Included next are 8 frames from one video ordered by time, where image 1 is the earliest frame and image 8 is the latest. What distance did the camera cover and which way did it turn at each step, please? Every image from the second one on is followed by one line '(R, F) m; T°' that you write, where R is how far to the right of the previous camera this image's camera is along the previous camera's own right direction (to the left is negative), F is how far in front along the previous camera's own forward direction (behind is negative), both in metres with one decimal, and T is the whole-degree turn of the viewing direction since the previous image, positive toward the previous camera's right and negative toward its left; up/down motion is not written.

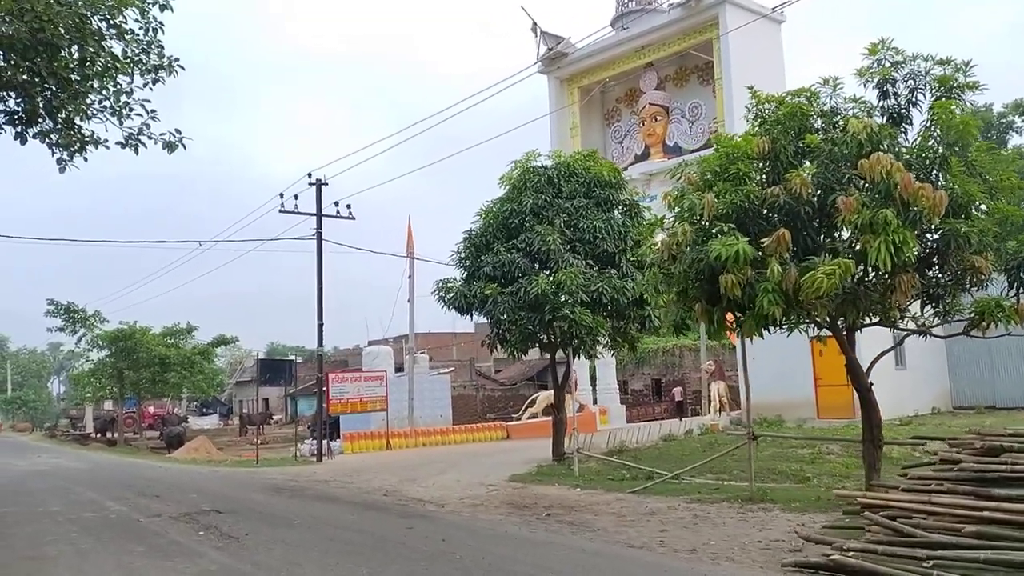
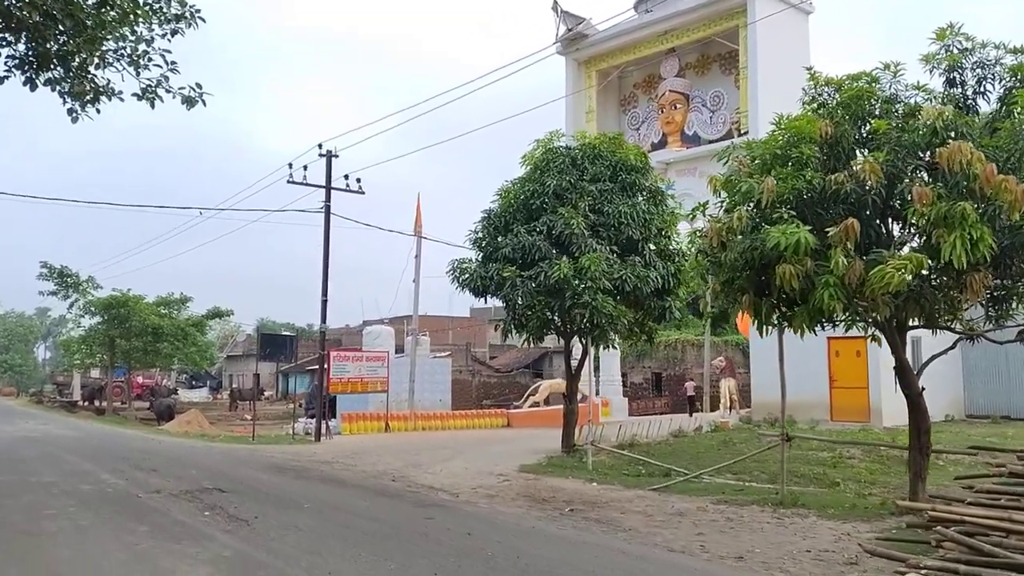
(-0.5, +0.6) m; +1°
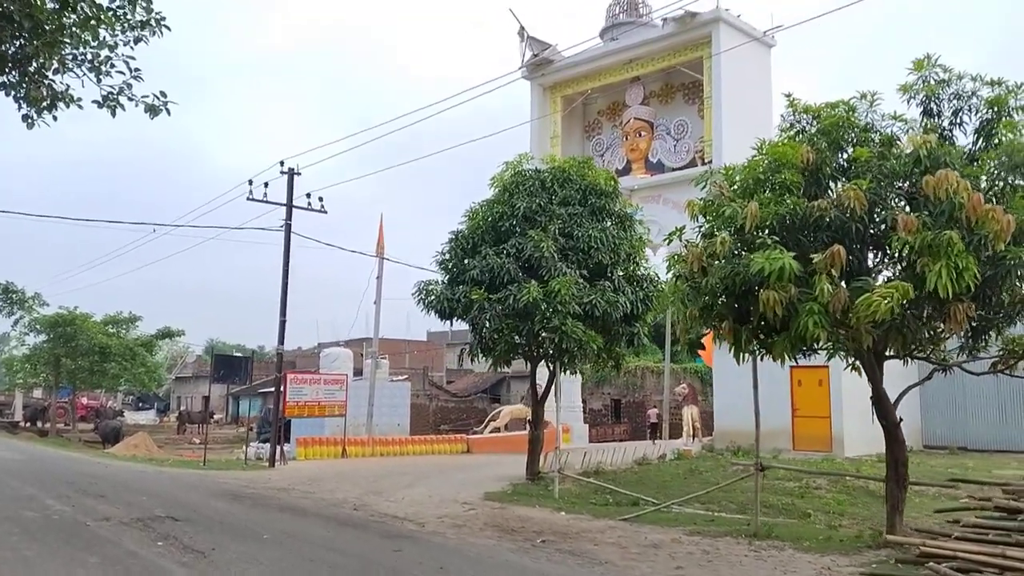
(-0.2, +0.3) m; +3°
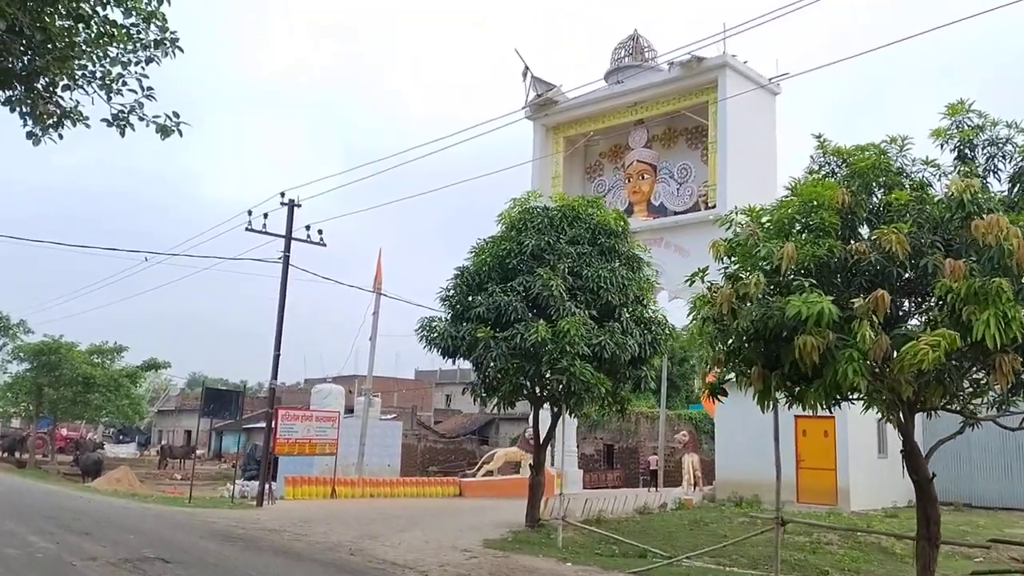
(-0.3, +0.4) m; +1°
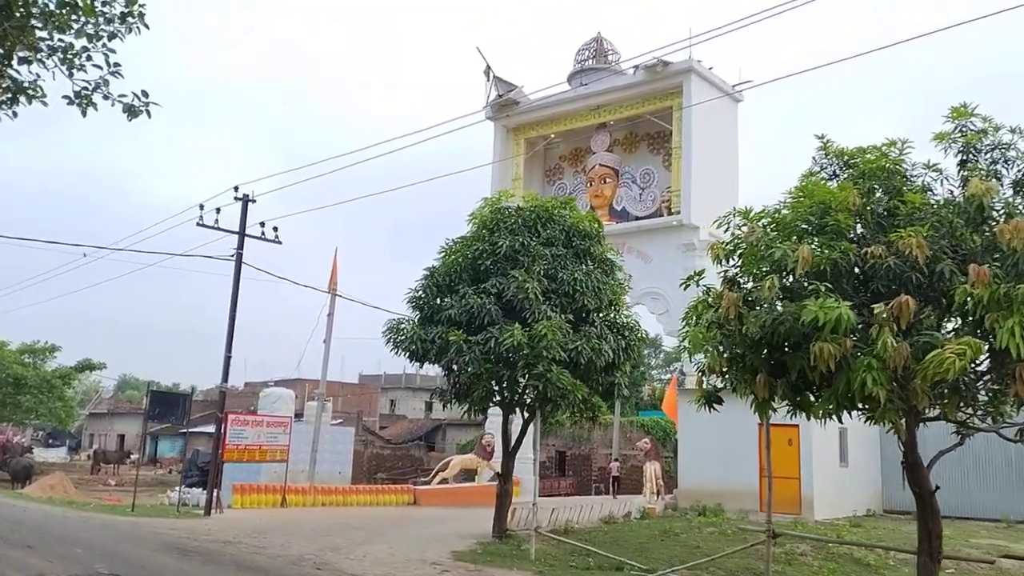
(-0.5, +0.5) m; +4°
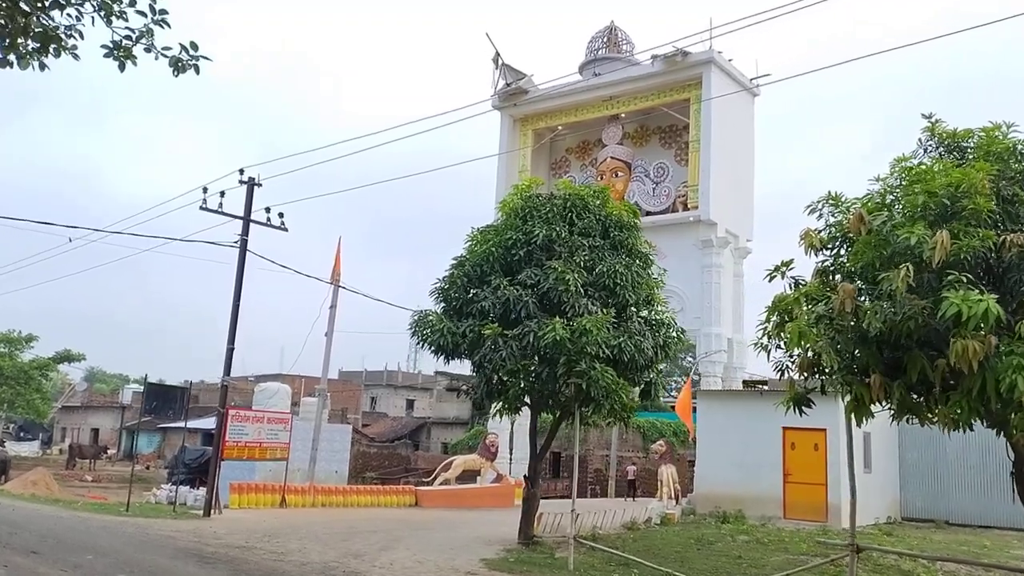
(-1.0, +0.9) m; +2°
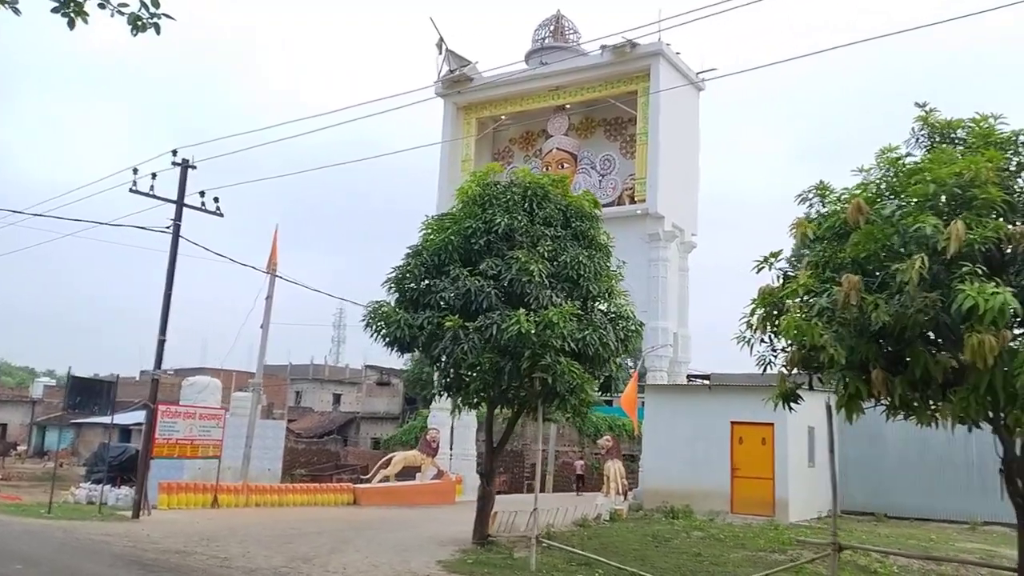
(-0.5, +0.5) m; +5°
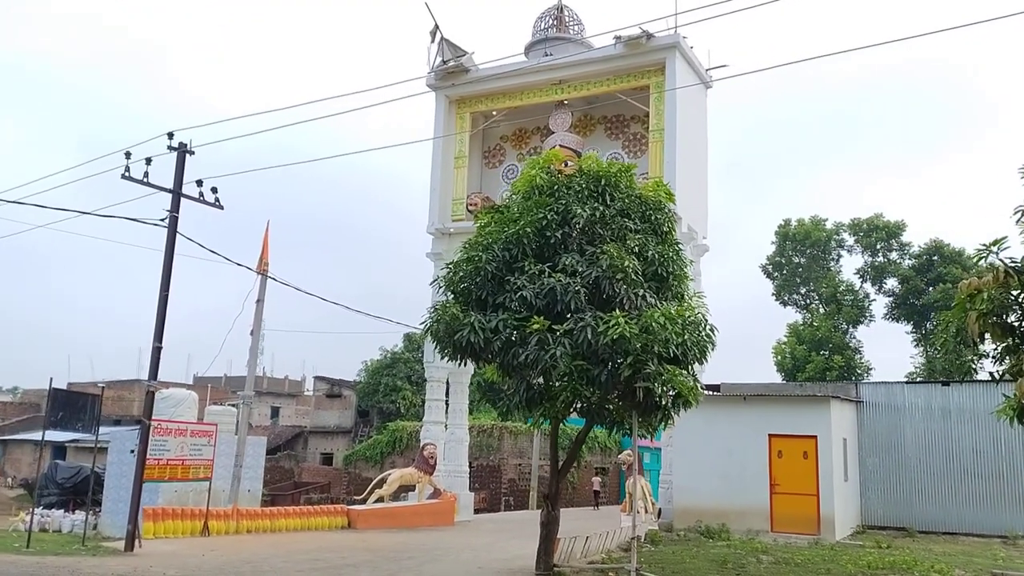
(-2.2, +1.6) m; +5°
